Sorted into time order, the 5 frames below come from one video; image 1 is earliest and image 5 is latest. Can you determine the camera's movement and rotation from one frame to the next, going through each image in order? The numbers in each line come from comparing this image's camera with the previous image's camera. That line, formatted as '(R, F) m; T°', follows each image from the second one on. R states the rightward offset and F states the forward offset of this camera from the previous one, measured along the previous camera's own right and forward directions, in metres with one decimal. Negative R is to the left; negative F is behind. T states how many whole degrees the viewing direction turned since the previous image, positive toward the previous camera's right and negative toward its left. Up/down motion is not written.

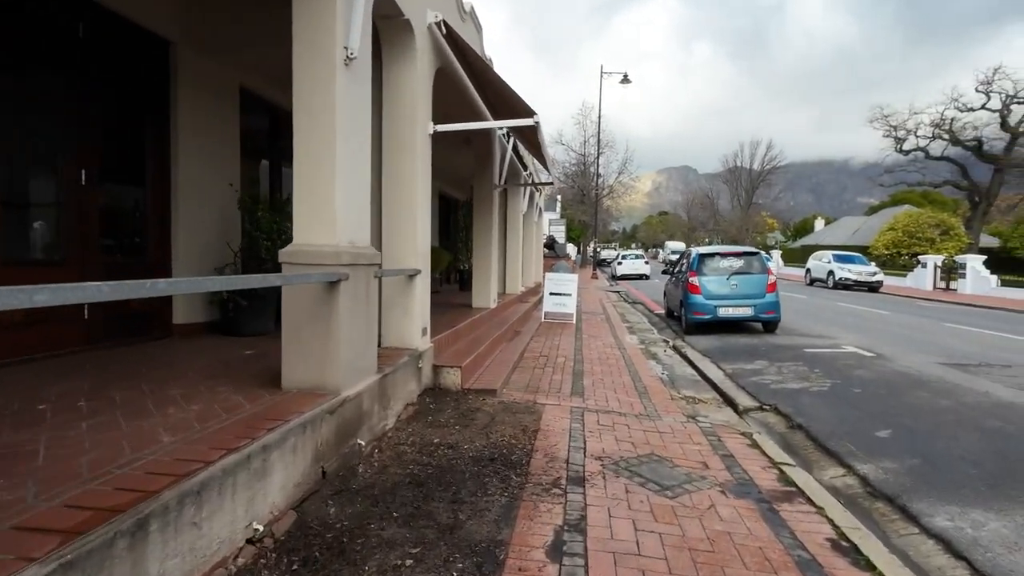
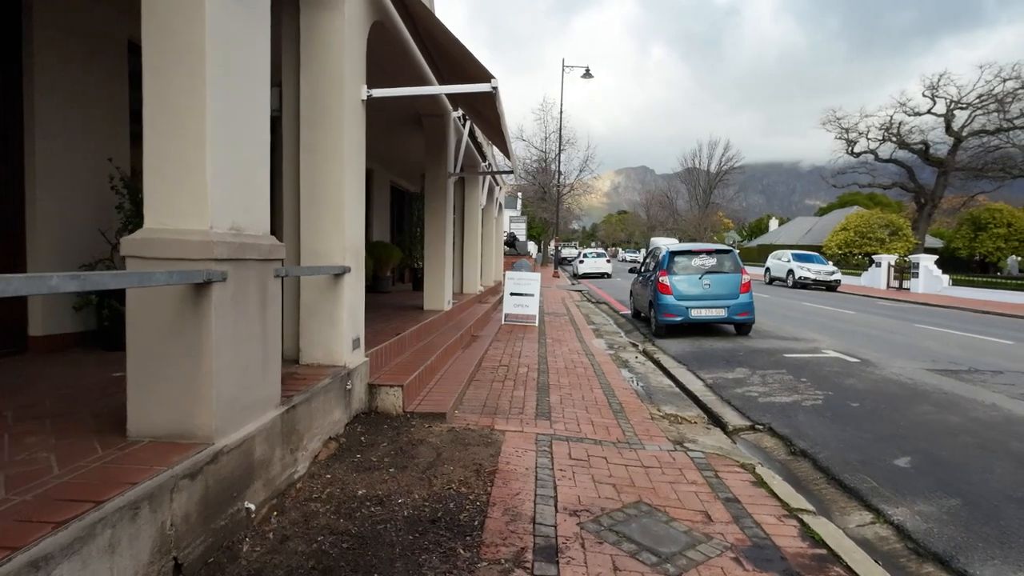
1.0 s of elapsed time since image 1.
(+0.1, +1.0) m; +4°
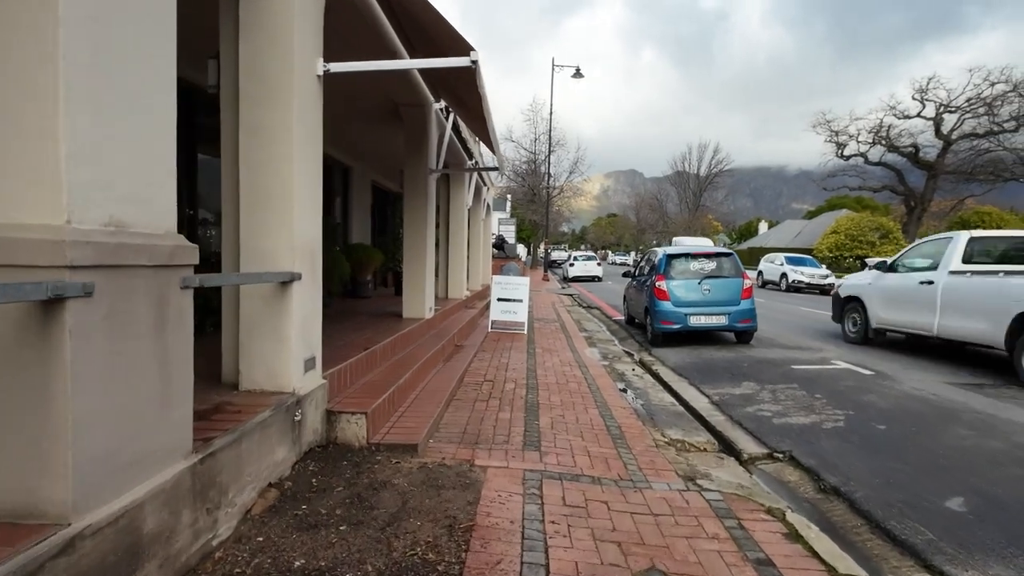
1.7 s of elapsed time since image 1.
(0.0, +0.7) m; +1°
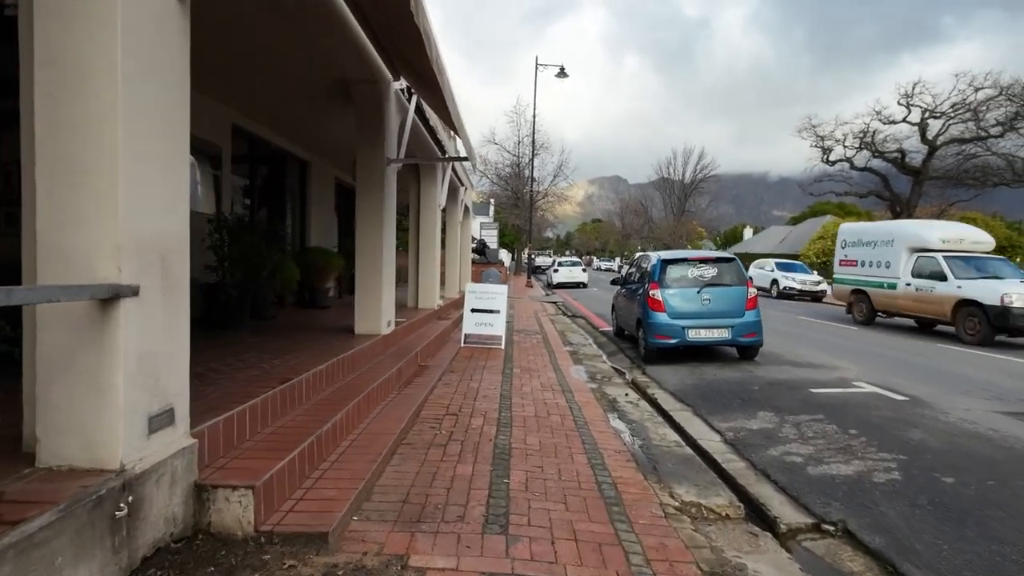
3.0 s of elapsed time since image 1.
(+0.2, +1.3) m; +2°
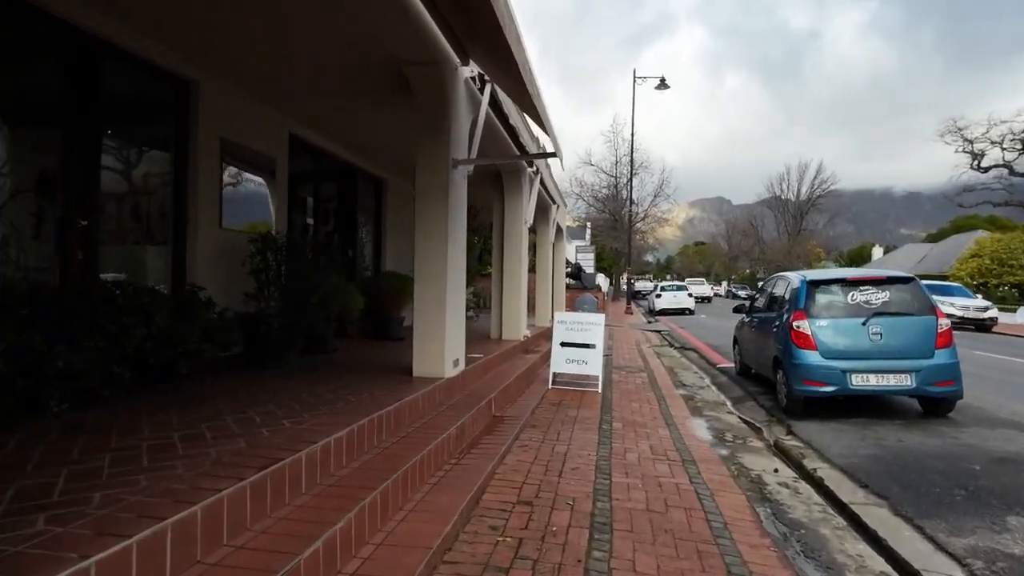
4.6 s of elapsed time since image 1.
(0.0, +1.7) m; -10°
